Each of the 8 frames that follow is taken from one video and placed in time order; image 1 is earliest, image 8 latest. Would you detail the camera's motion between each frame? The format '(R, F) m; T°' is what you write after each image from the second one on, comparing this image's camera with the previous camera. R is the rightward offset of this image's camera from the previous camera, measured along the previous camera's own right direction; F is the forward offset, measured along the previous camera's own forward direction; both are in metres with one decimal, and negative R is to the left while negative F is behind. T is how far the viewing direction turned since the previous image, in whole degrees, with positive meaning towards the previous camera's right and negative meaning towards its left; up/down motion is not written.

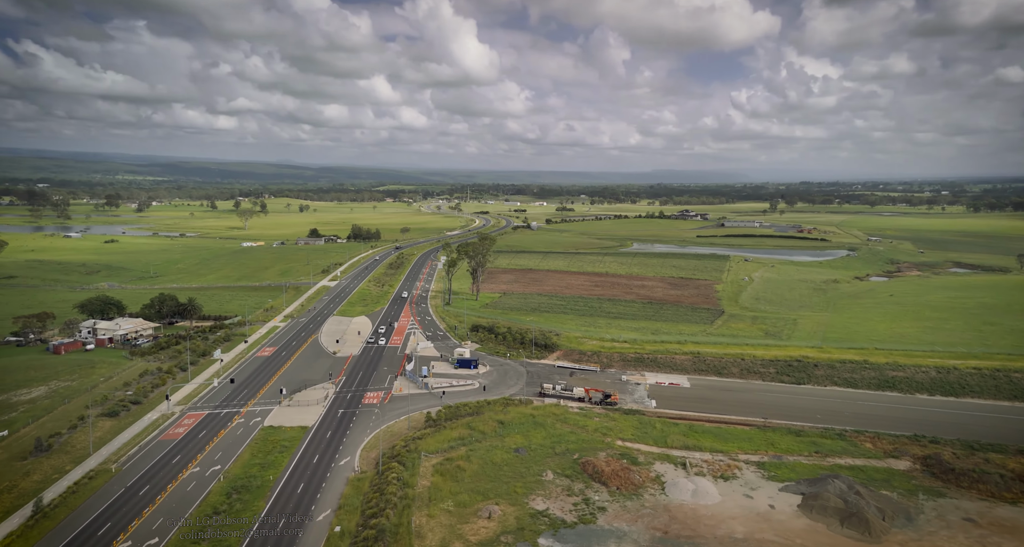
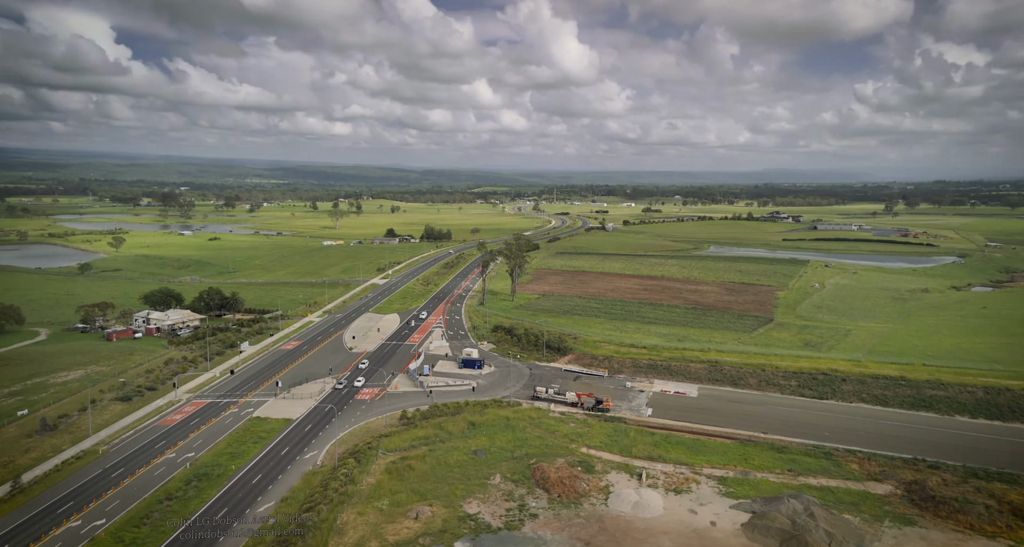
(+5.1, +0.7) m; -7°
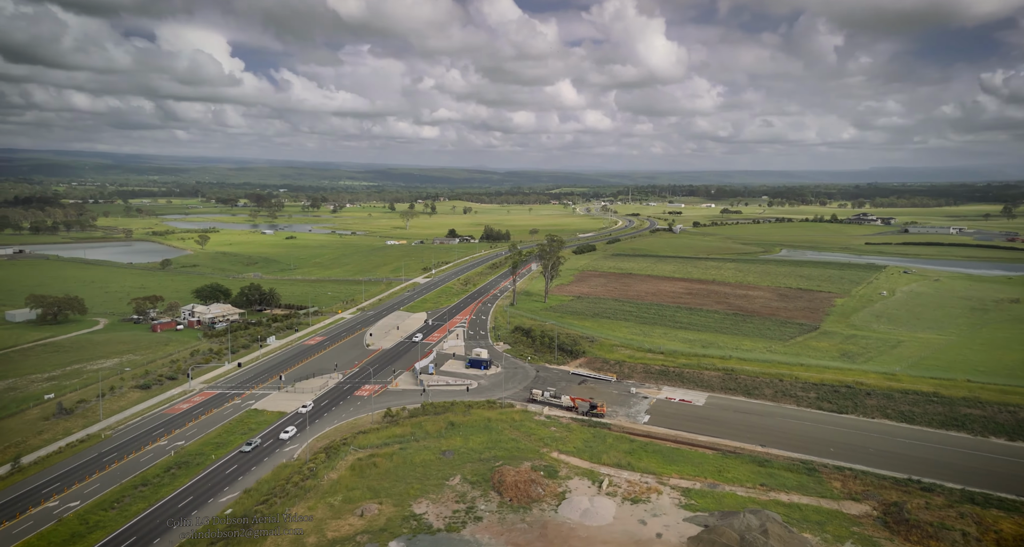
(+4.1, +0.4) m; -6°
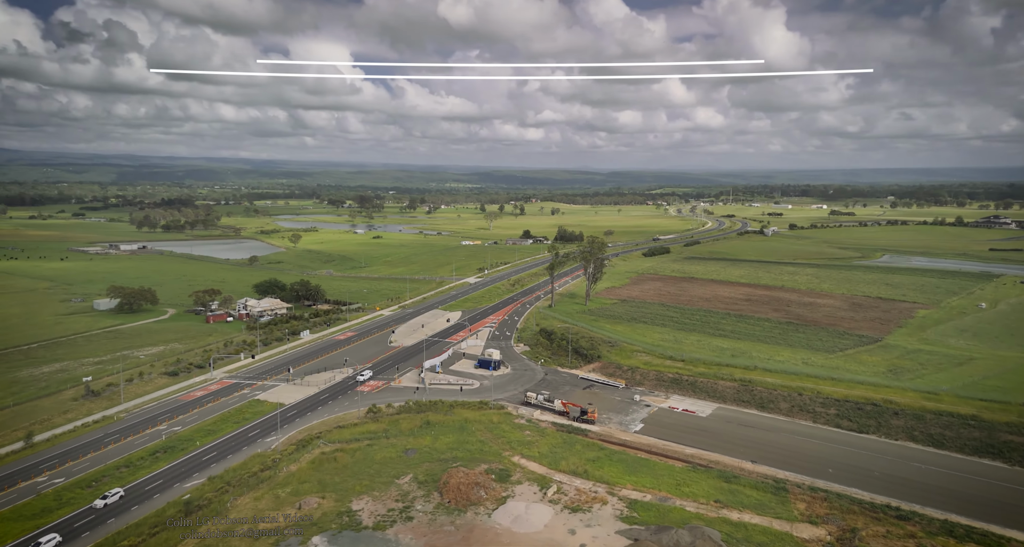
(+5.1, +0.5) m; -7°
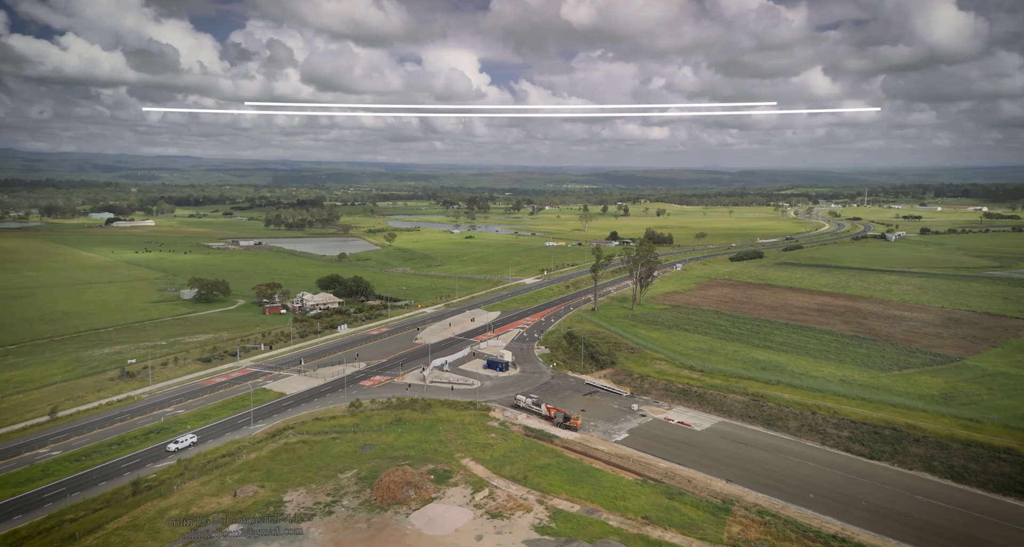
(+6.1, +0.6) m; -8°
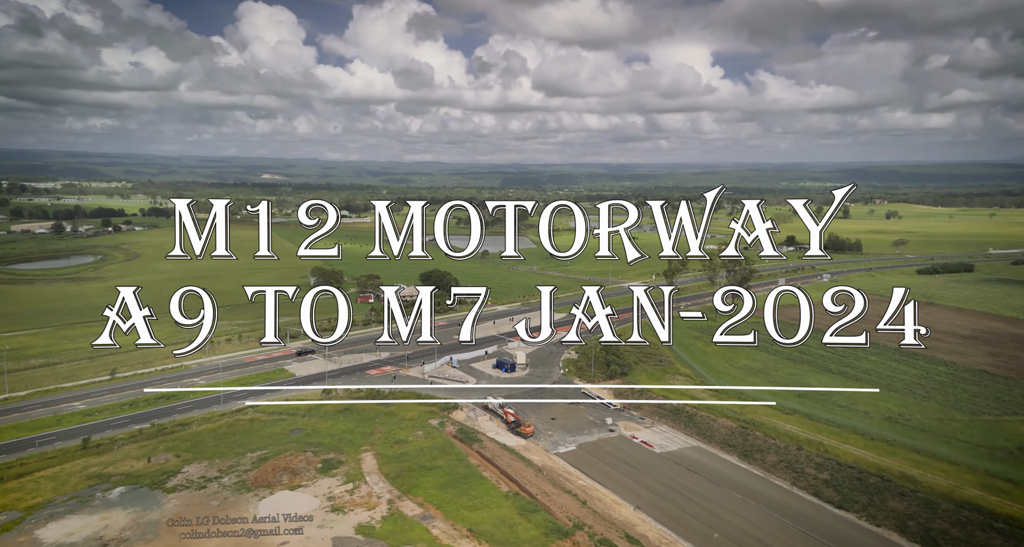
(+11.9, +1.8) m; -16°
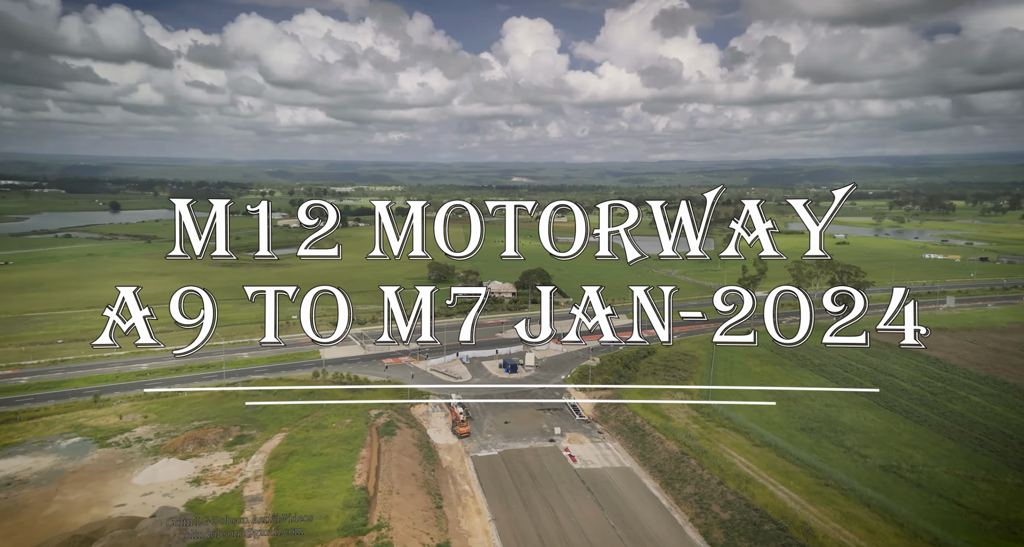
(+13.9, +2.4) m; -18°
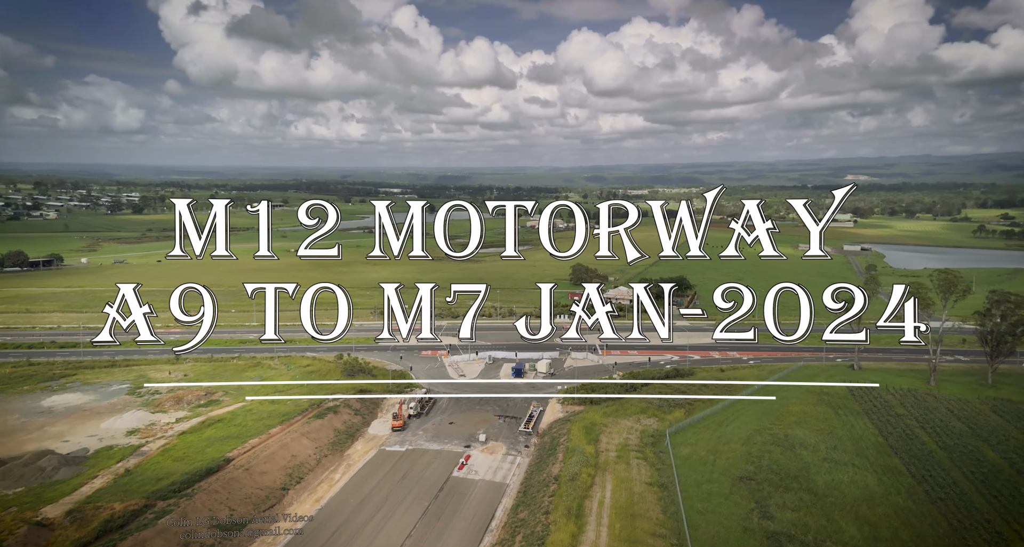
(+16.9, +3.8) m; -22°
